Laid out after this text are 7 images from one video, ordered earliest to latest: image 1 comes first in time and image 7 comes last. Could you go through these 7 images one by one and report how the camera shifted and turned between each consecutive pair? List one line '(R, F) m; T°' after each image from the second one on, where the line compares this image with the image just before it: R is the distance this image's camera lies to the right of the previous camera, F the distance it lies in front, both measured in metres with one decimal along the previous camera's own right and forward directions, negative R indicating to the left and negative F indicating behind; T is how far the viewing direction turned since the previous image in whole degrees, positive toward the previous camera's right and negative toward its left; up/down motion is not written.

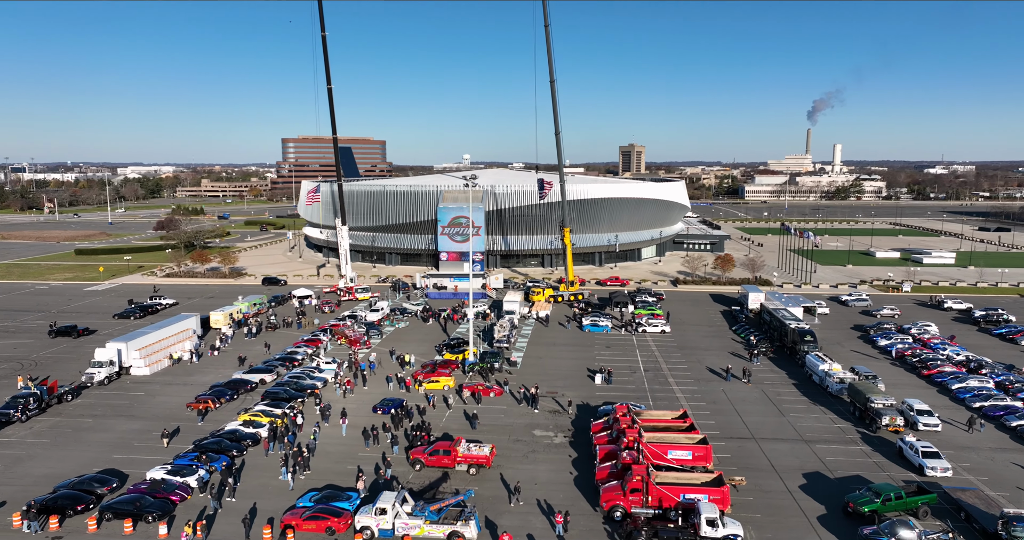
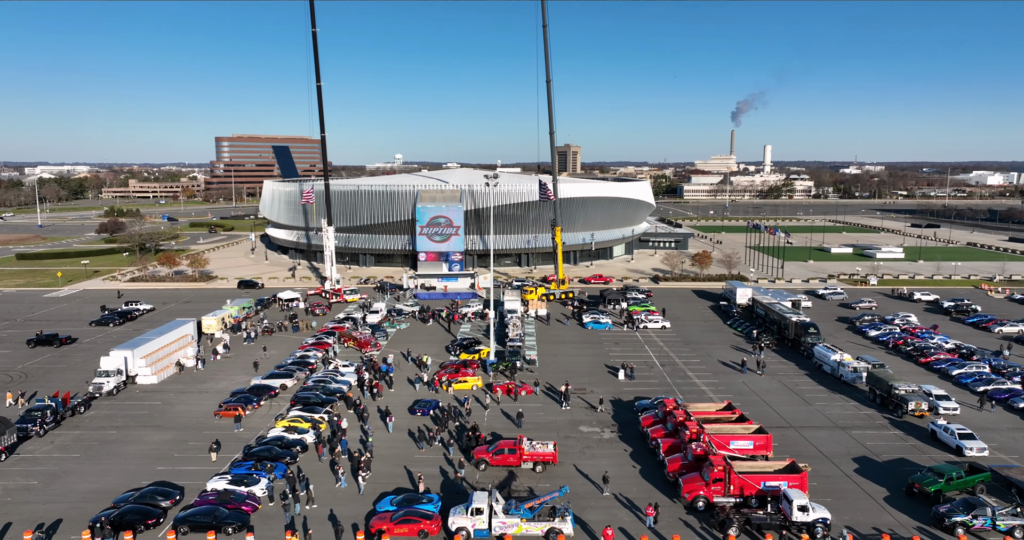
(-5.1, +0.1) m; +5°
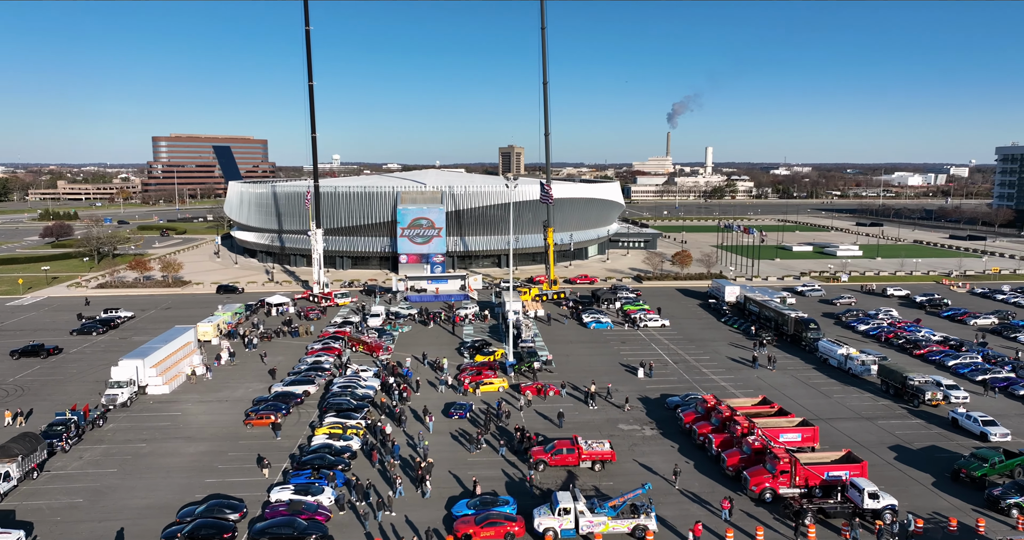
(-4.6, +0.1) m; +5°
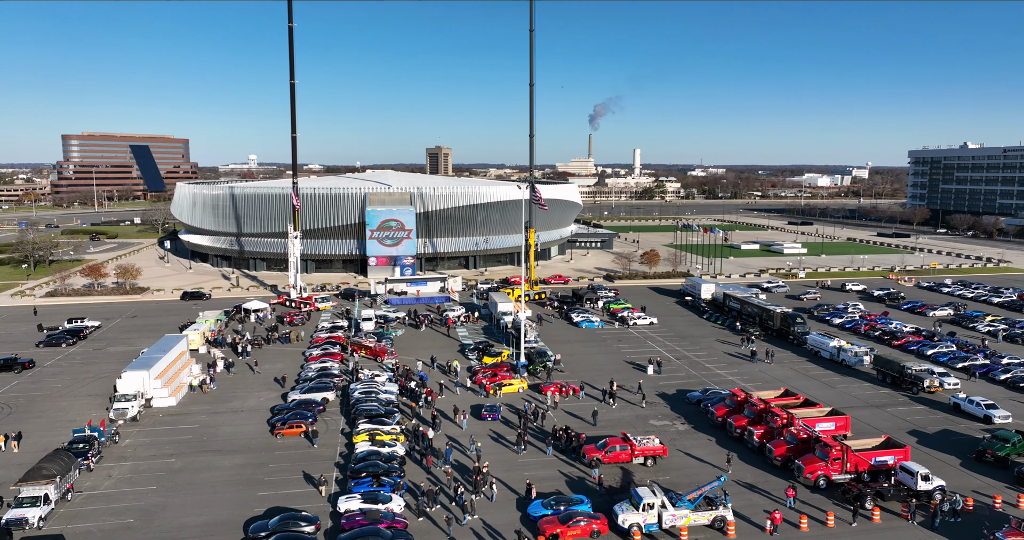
(-5.1, +0.2) m; +6°
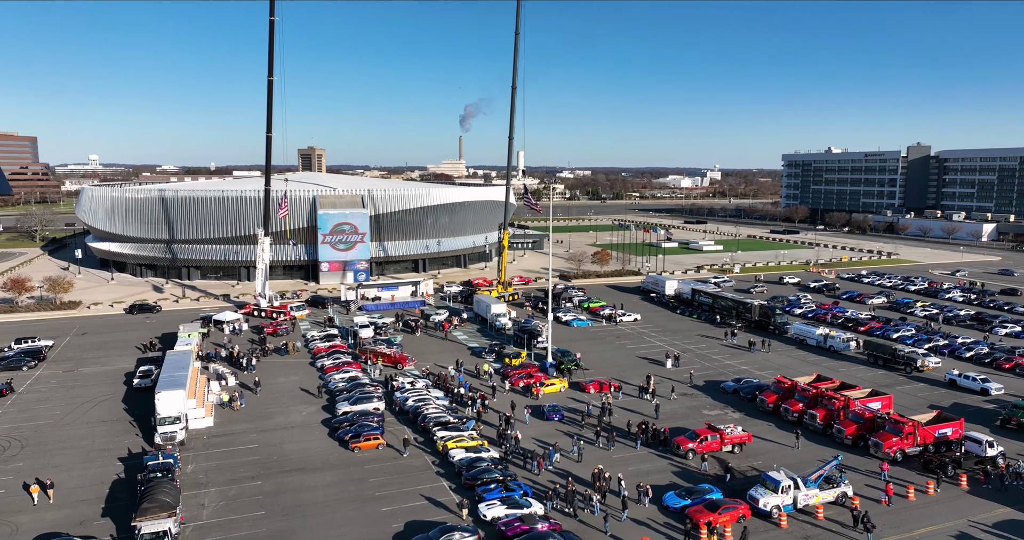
(-9.2, +0.6) m; +10°
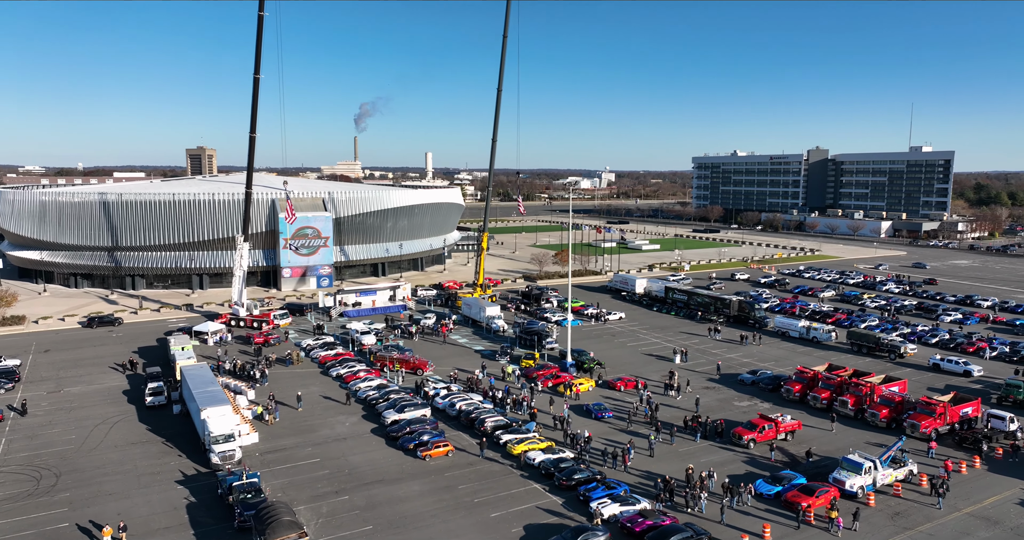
(-7.3, +0.3) m; +8°
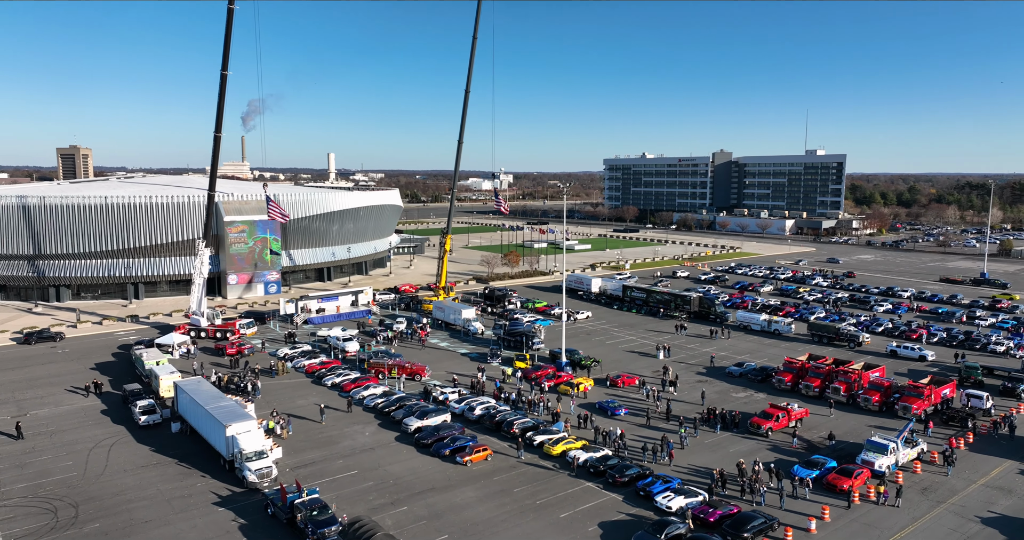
(-5.9, +0.3) m; +8°
